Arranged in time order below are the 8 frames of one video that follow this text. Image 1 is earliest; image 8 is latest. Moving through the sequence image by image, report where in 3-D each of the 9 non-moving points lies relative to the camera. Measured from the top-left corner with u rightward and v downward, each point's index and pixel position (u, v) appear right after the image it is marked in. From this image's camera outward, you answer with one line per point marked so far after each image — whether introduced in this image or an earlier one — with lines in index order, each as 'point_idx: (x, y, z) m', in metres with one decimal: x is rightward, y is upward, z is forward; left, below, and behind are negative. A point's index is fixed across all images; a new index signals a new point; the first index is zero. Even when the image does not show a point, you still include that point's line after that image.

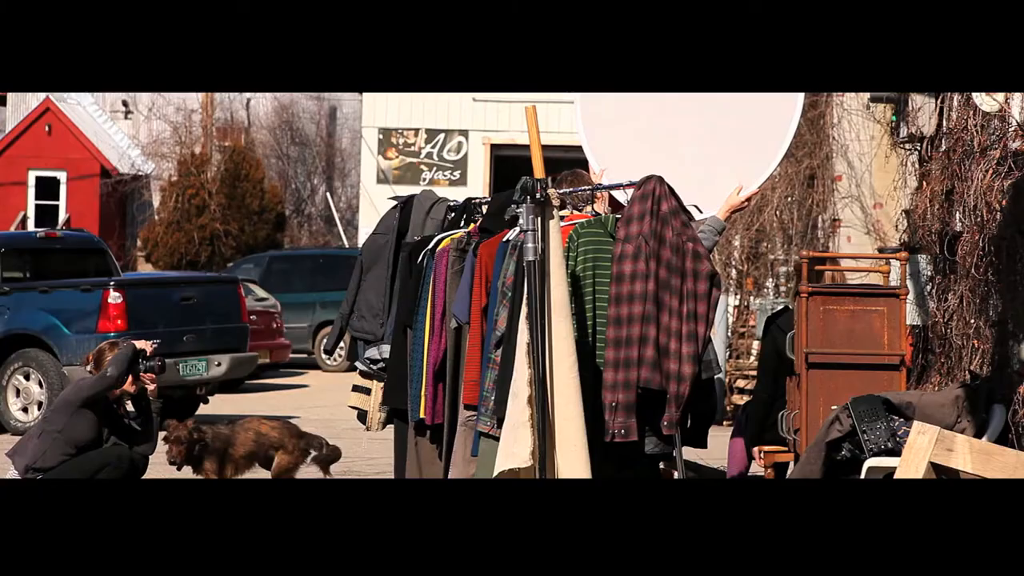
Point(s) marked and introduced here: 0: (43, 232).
0: (-6.4, +0.7, +14.7) m
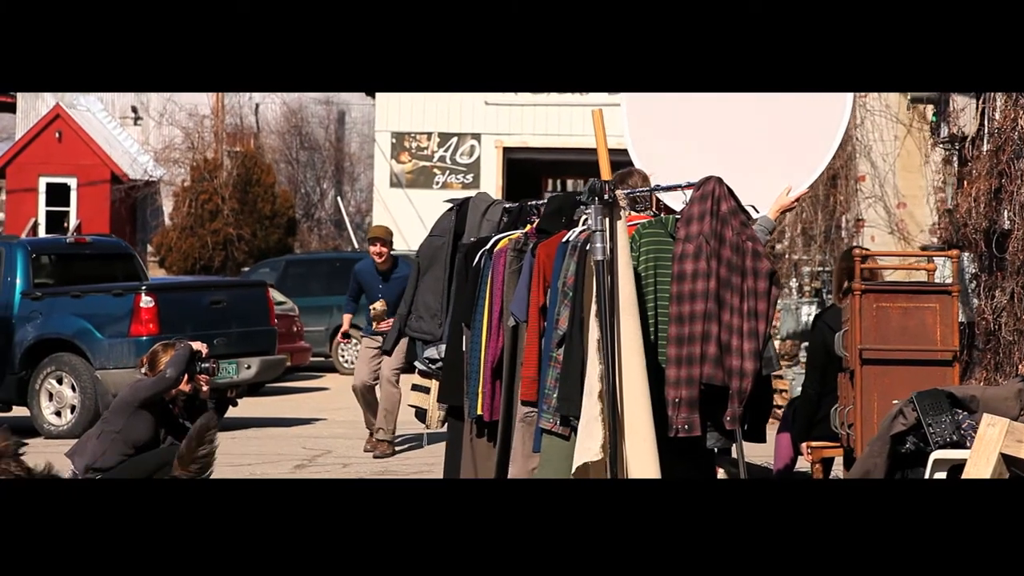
0: (-6.0, +0.7, +14.8) m
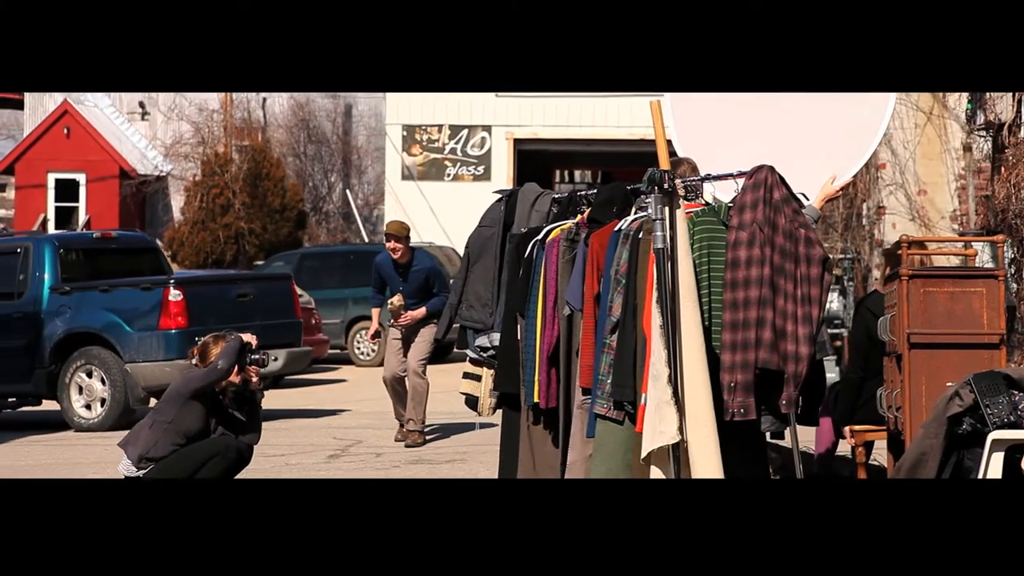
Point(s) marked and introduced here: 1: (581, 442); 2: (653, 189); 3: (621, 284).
0: (-5.7, +0.7, +15.0) m
1: (+0.4, -0.9, +6.6) m
2: (+0.8, +0.5, +5.9) m
3: (+0.6, 0.0, +6.3) m
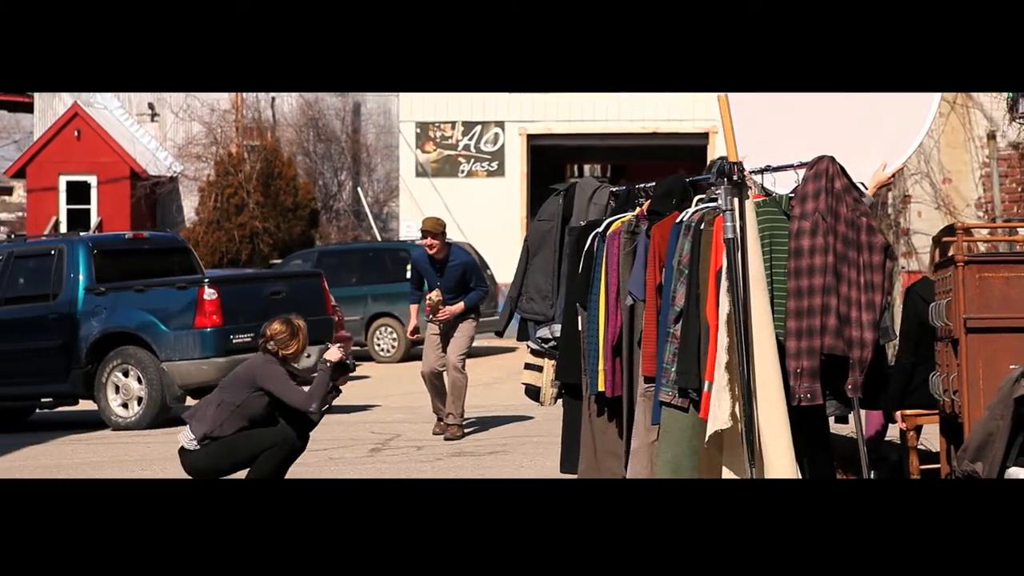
0: (-5.2, +0.7, +15.1) m
1: (+0.8, -0.9, +6.7) m
2: (+1.2, +0.6, +6.1) m
3: (+1.0, +0.1, +6.5) m
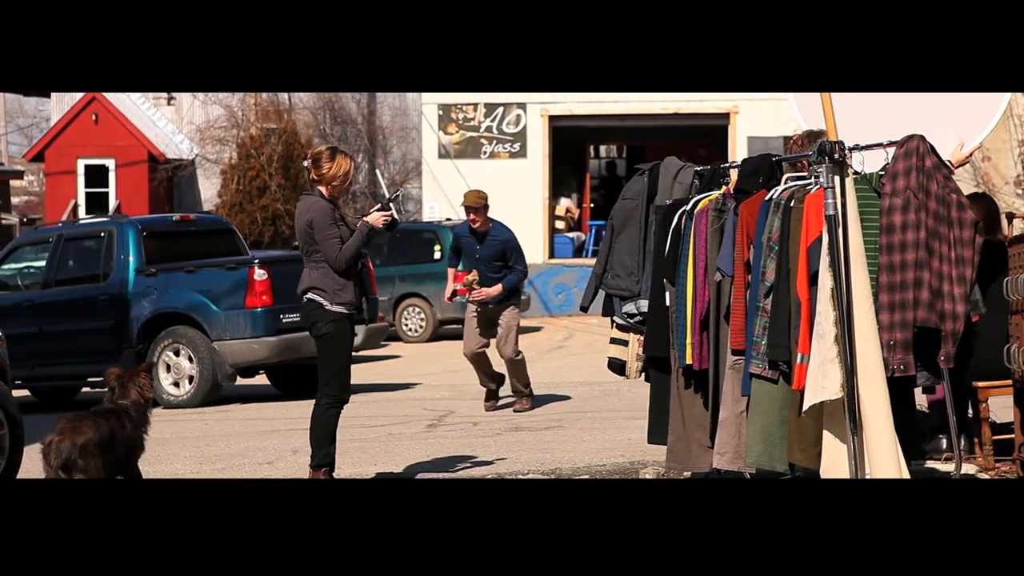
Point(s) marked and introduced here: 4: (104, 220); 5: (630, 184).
0: (-4.6, +1.0, +15.4) m
1: (+1.4, -0.7, +7.0) m
2: (+1.8, +0.7, +6.3) m
3: (+1.6, +0.2, +6.7) m
4: (-5.6, +0.9, +15.0) m
5: (+0.8, +0.7, +7.7) m
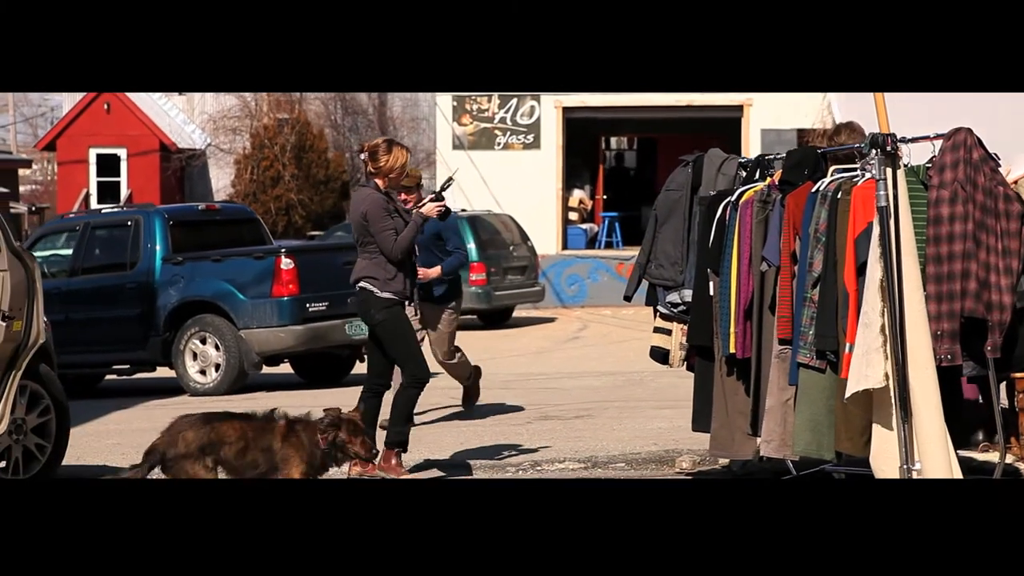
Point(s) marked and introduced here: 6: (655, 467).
0: (-4.3, +1.2, +15.5) m
1: (+1.7, -0.6, +7.1) m
2: (+2.1, +0.8, +6.4) m
3: (+1.9, +0.3, +6.8) m
4: (-5.2, +1.1, +15.1) m
5: (+1.1, +0.8, +7.8) m
6: (+1.2, -1.5, +9.2) m
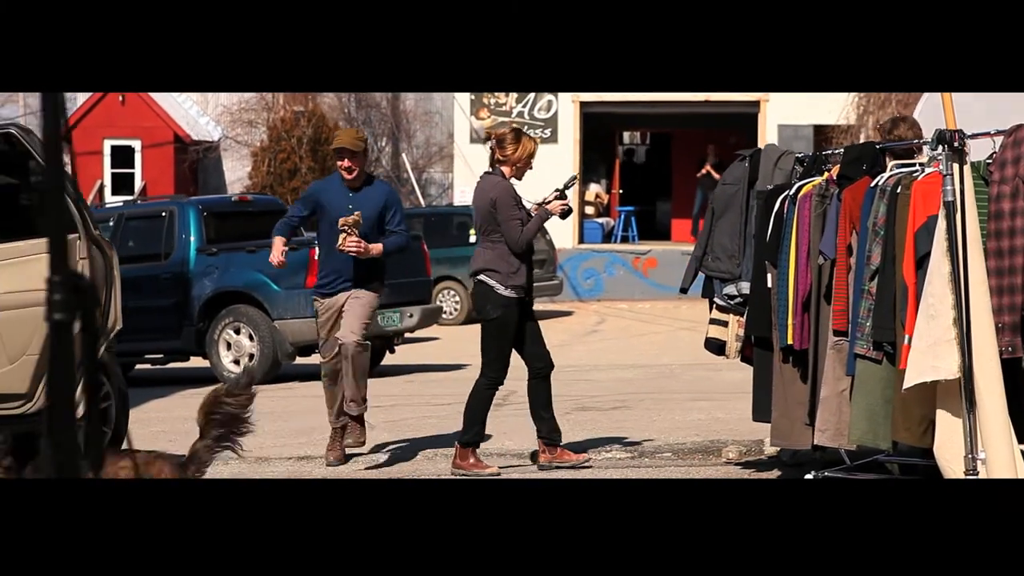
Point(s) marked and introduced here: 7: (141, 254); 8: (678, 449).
0: (-3.8, +1.3, +15.6) m
1: (+2.1, -0.6, +7.2) m
2: (+2.5, +0.8, +6.5) m
3: (+2.3, +0.3, +6.9) m
4: (-4.7, +1.2, +15.2) m
5: (+1.6, +0.9, +7.9) m
6: (+1.6, -1.4, +9.4) m
7: (-5.0, +0.5, +15.0) m
8: (+1.5, -1.4, +9.7) m
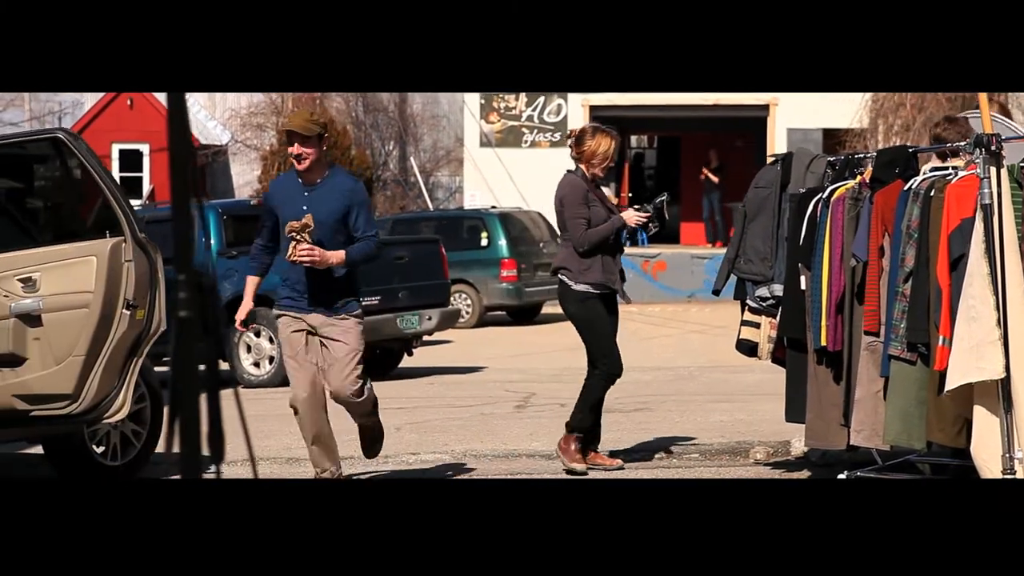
0: (-3.5, +1.3, +15.7) m
1: (+2.4, -0.6, +7.3) m
2: (+2.7, +0.8, +6.6) m
3: (+2.6, +0.3, +7.0) m
4: (-4.5, +1.2, +15.4) m
5: (+1.8, +0.8, +8.0) m
6: (+1.9, -1.5, +9.5) m
7: (-4.7, +0.4, +15.1) m
8: (+1.8, -1.4, +9.8) m
